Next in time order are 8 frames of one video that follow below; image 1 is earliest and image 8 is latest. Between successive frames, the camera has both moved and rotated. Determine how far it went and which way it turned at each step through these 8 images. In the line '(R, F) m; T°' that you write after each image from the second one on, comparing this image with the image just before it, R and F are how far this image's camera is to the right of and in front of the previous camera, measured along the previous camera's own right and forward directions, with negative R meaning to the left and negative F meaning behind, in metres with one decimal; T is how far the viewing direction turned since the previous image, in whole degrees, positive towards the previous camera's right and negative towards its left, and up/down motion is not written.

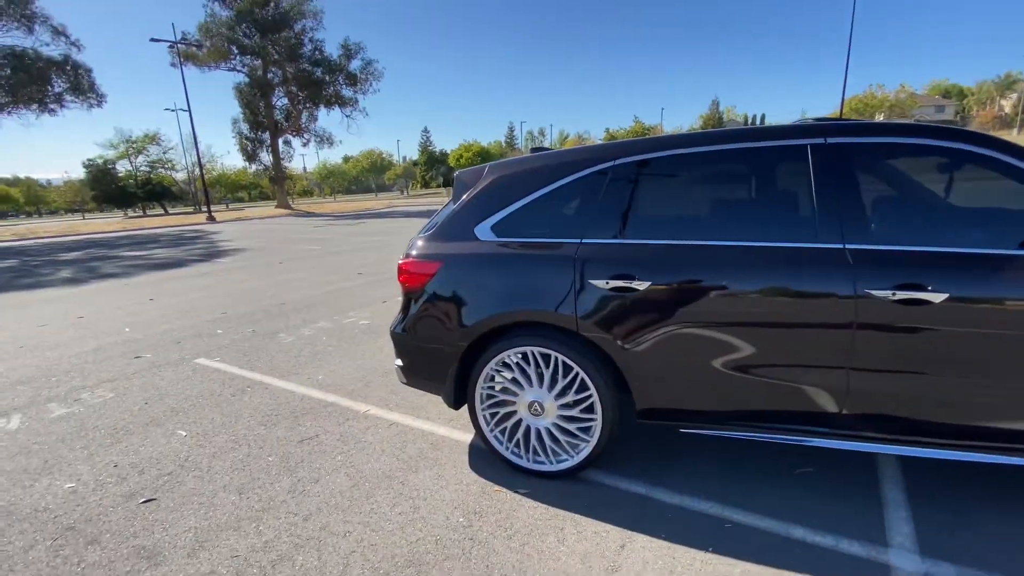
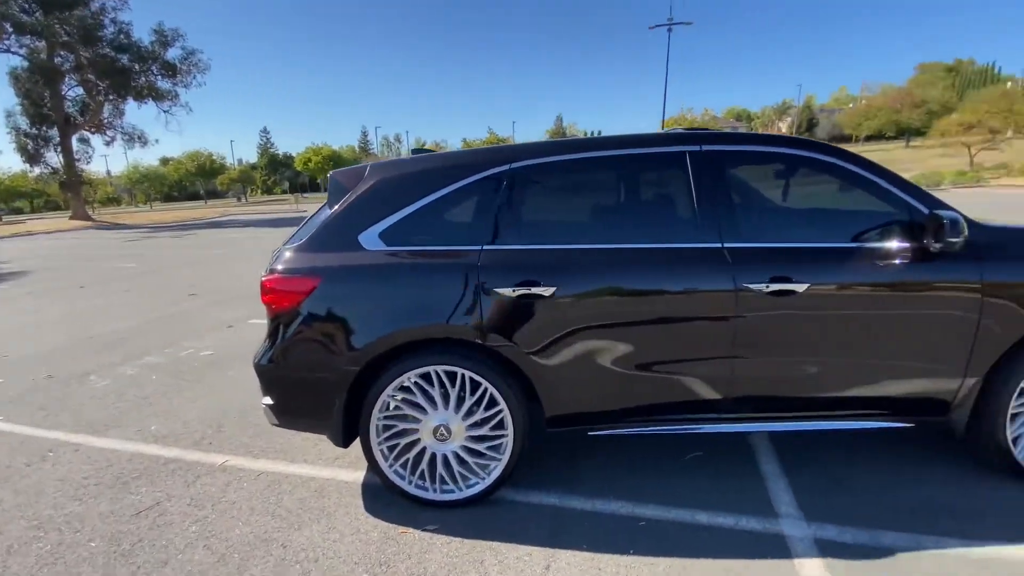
(-0.2, +0.2) m; +16°
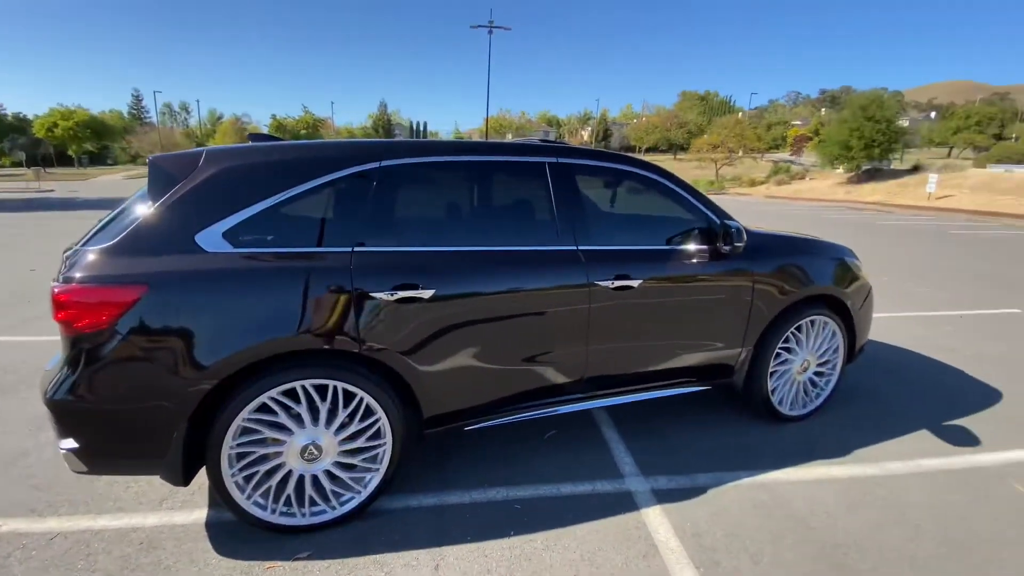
(-0.2, 0.0) m; +21°
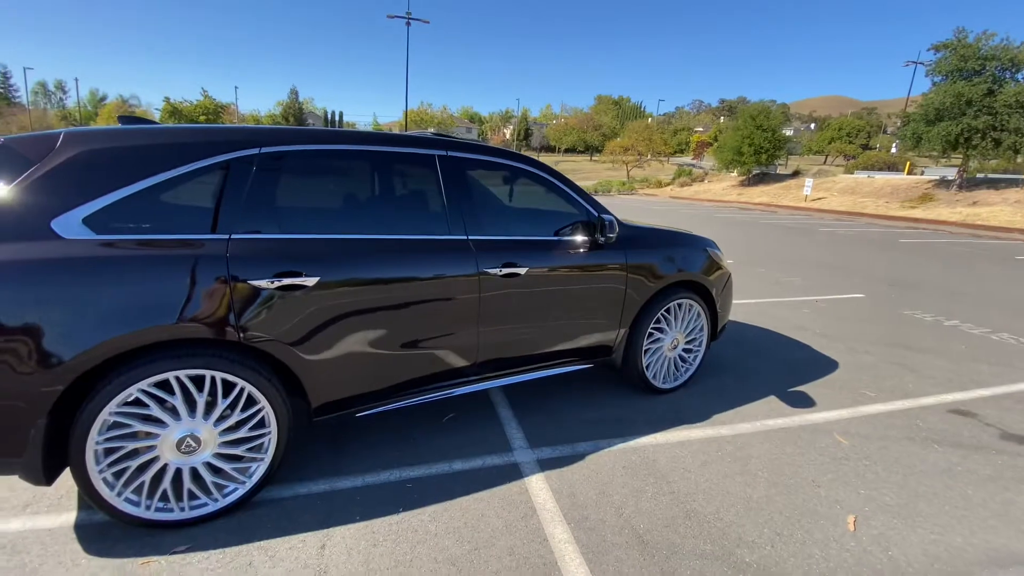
(+0.2, -0.2) m; +9°
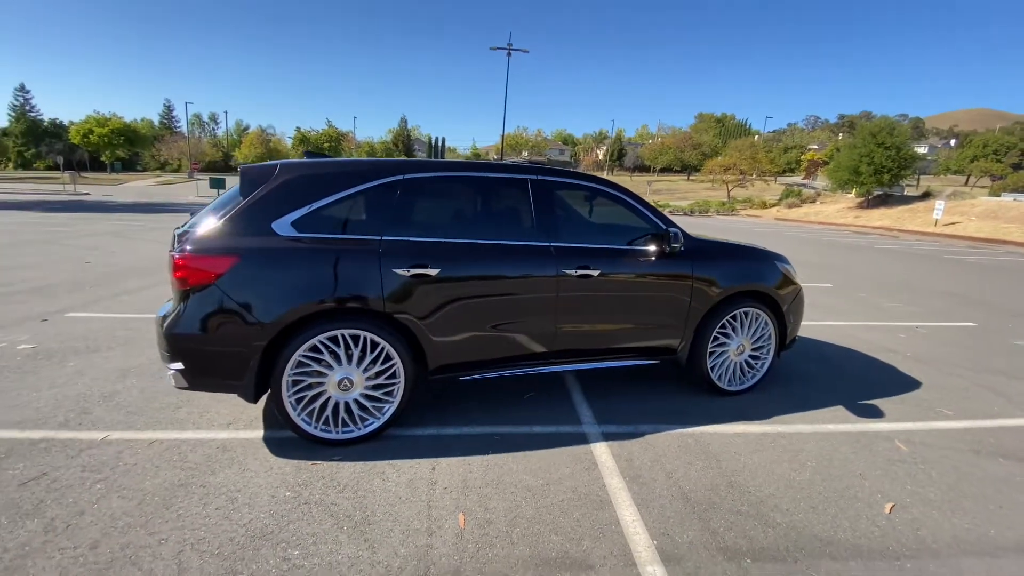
(+0.1, -0.7) m; -11°
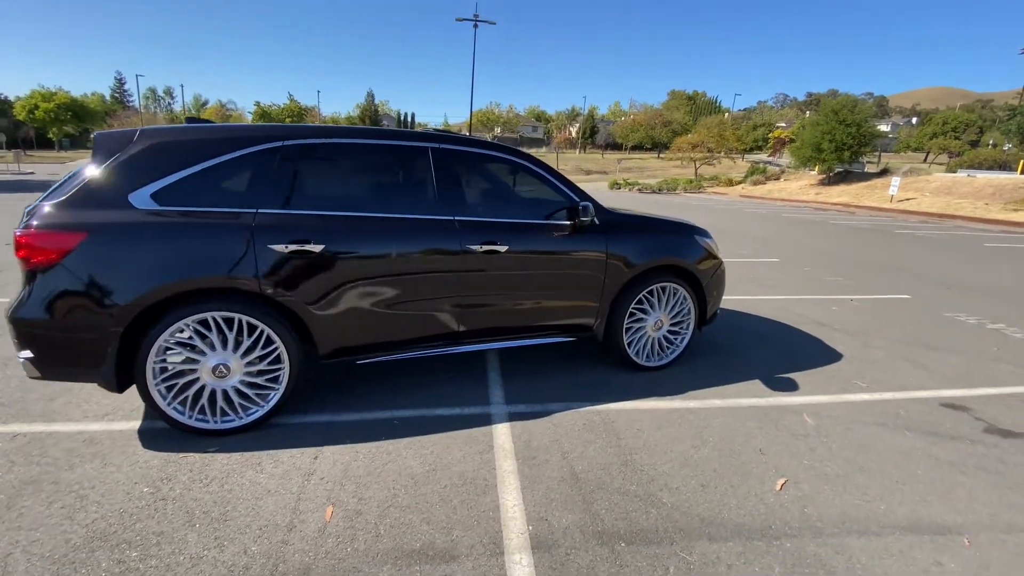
(+0.5, +0.2) m; +3°
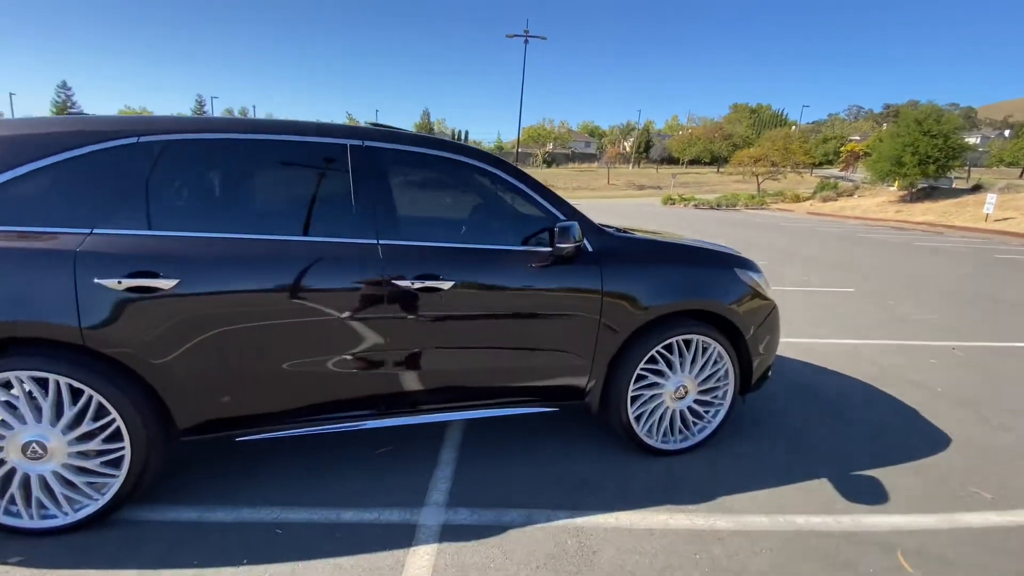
(+0.5, +1.0) m; -6°
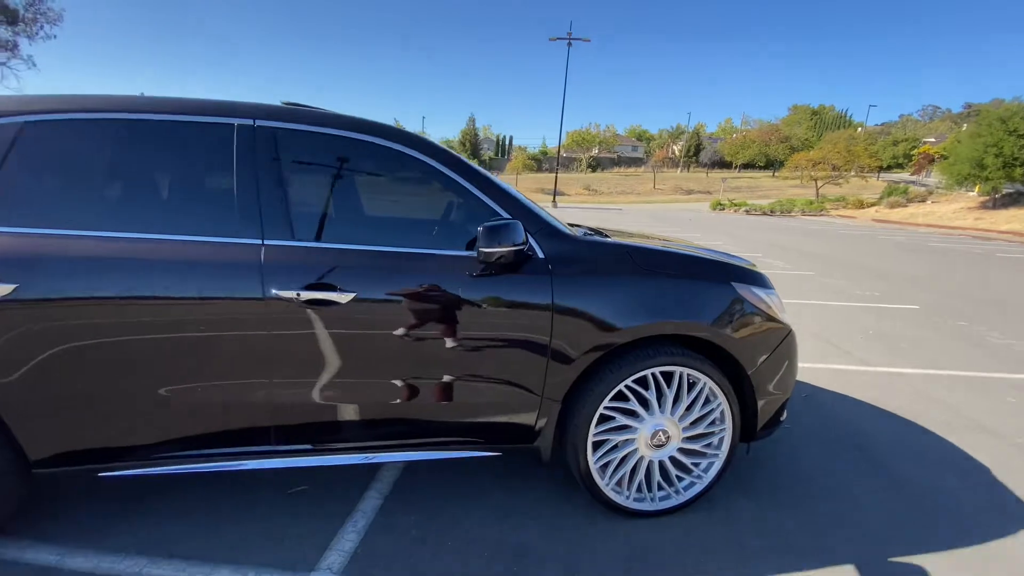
(+0.5, +0.6) m; -5°
